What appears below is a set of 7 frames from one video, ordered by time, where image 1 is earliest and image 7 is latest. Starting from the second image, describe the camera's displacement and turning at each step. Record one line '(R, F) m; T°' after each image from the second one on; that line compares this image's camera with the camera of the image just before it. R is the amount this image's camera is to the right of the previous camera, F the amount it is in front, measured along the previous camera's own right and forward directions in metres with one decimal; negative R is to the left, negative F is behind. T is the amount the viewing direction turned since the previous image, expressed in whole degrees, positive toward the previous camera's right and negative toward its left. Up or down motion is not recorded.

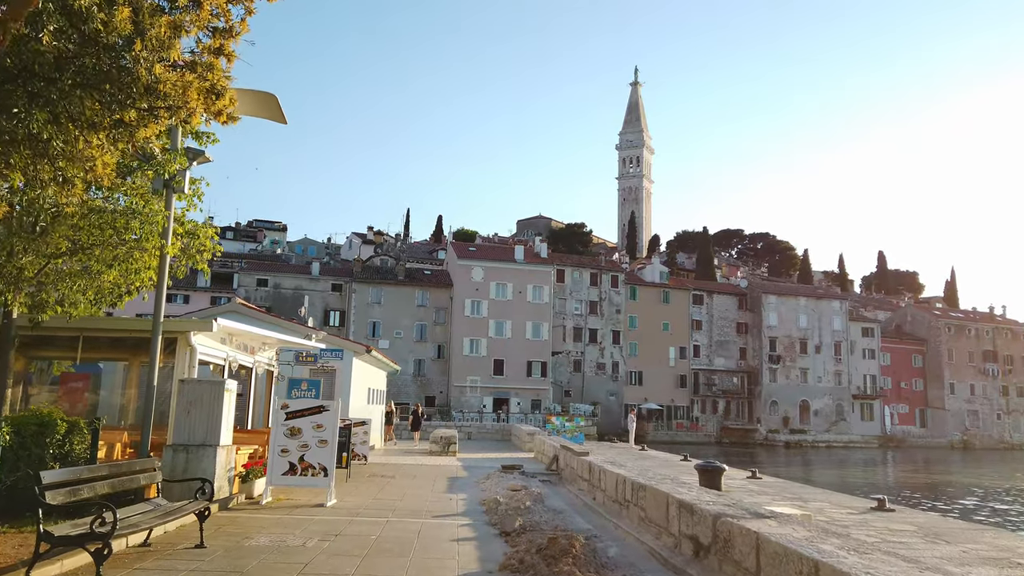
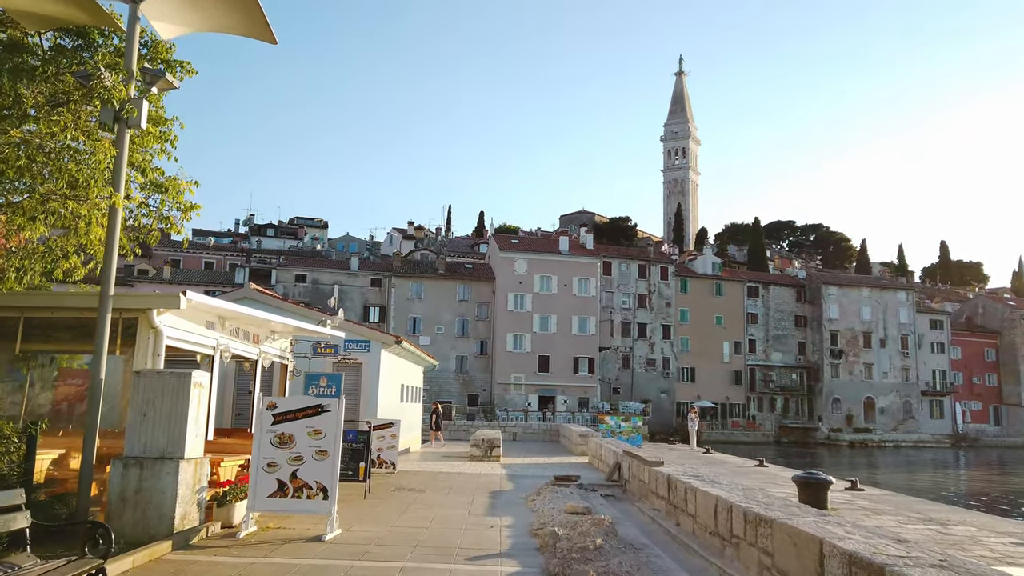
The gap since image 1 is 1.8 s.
(-0.2, +2.9) m; -3°
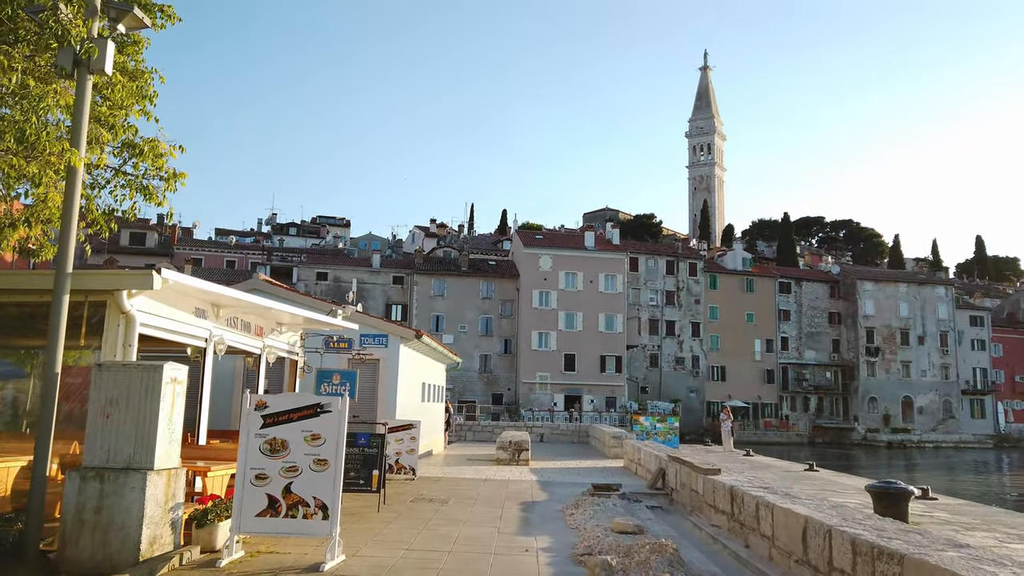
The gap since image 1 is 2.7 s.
(-0.2, +1.6) m; -2°
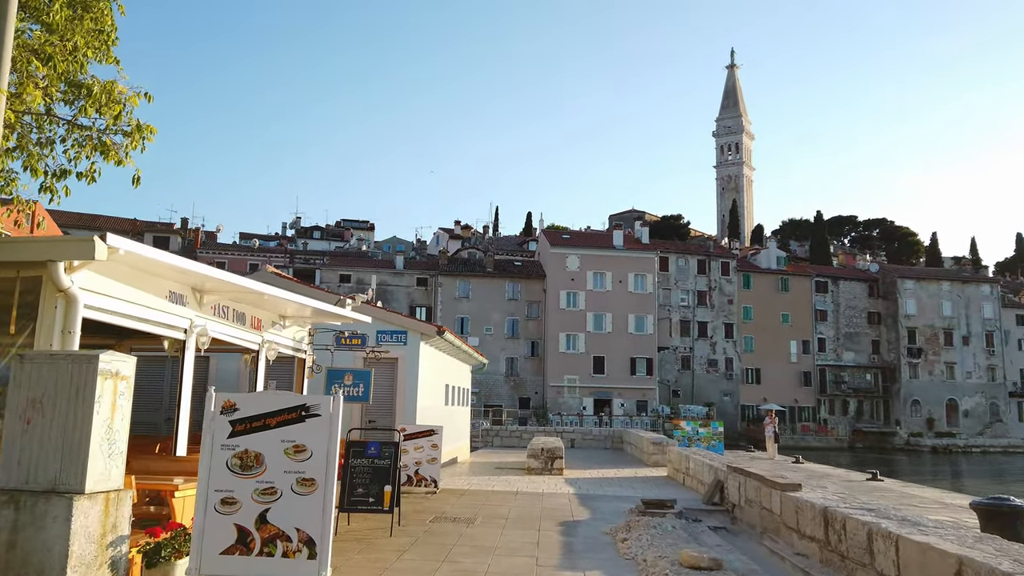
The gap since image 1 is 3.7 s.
(-0.1, +1.7) m; -2°
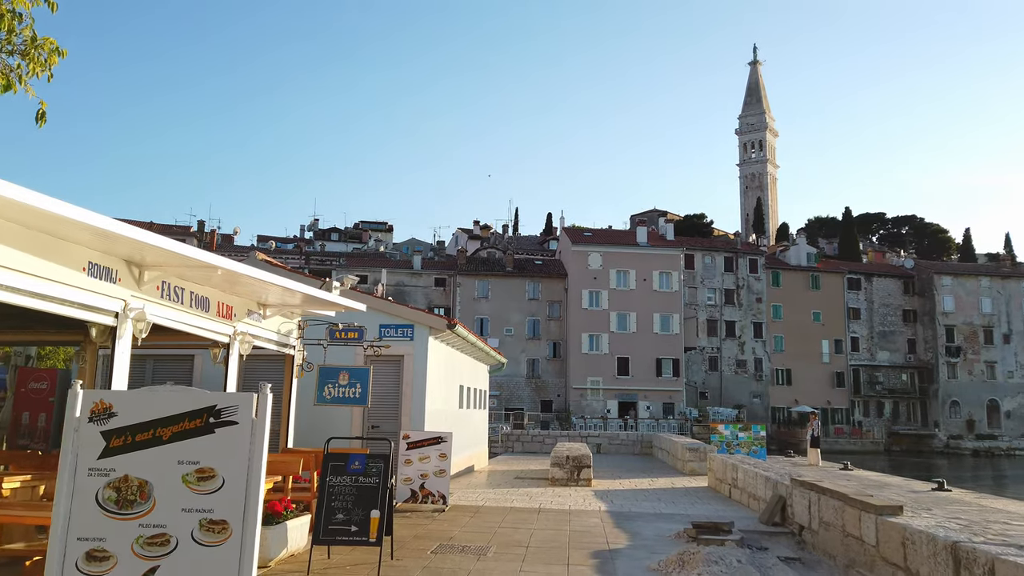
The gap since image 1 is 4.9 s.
(0.0, +1.9) m; -2°
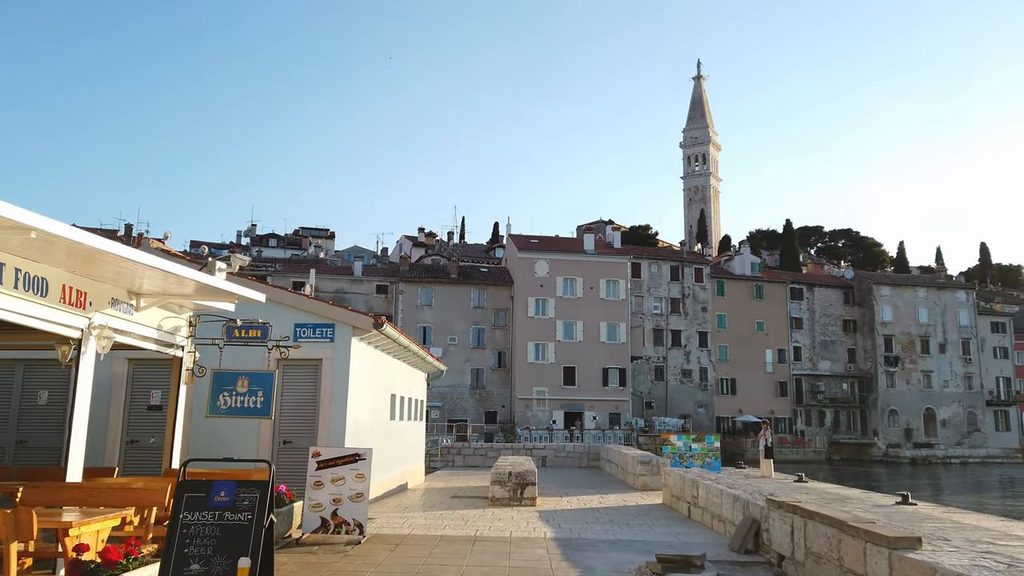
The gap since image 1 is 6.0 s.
(+0.2, +1.6) m; +4°
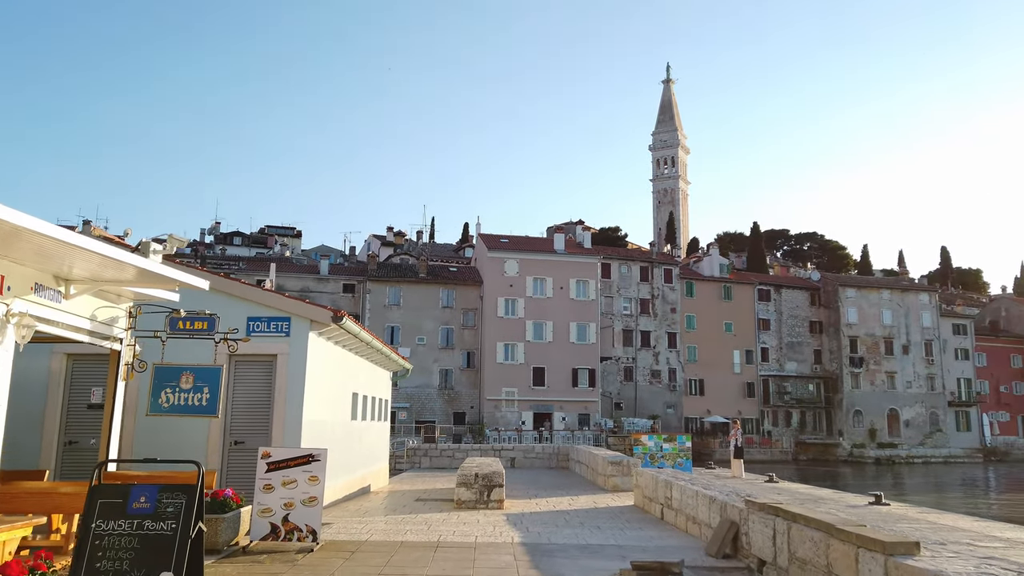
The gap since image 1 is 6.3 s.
(0.0, +0.6) m; +2°
